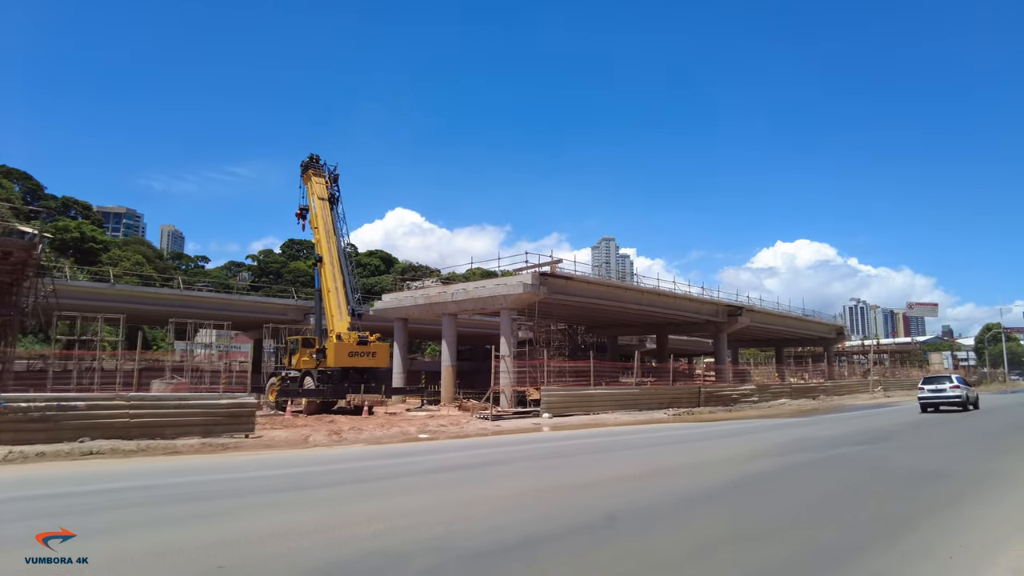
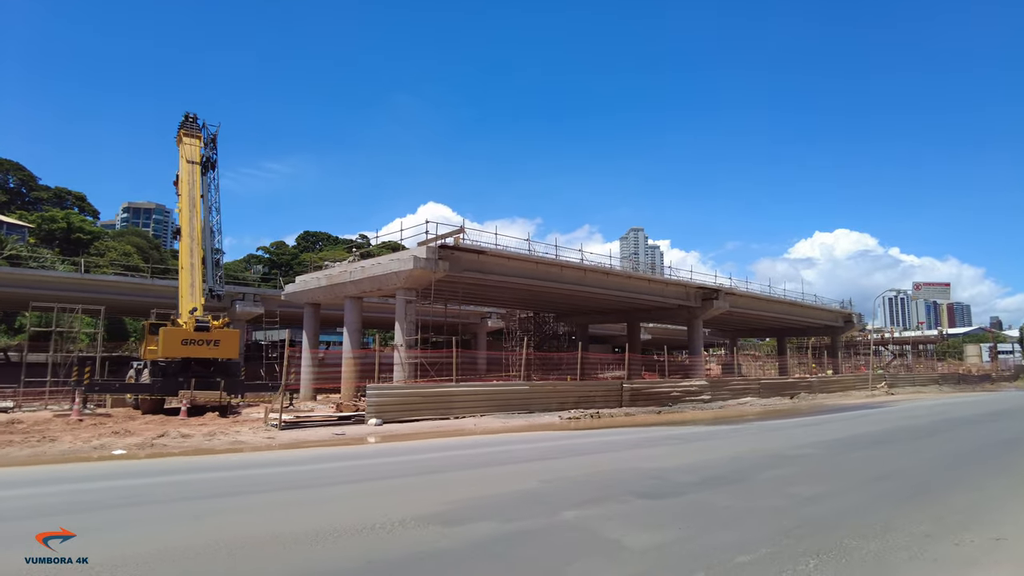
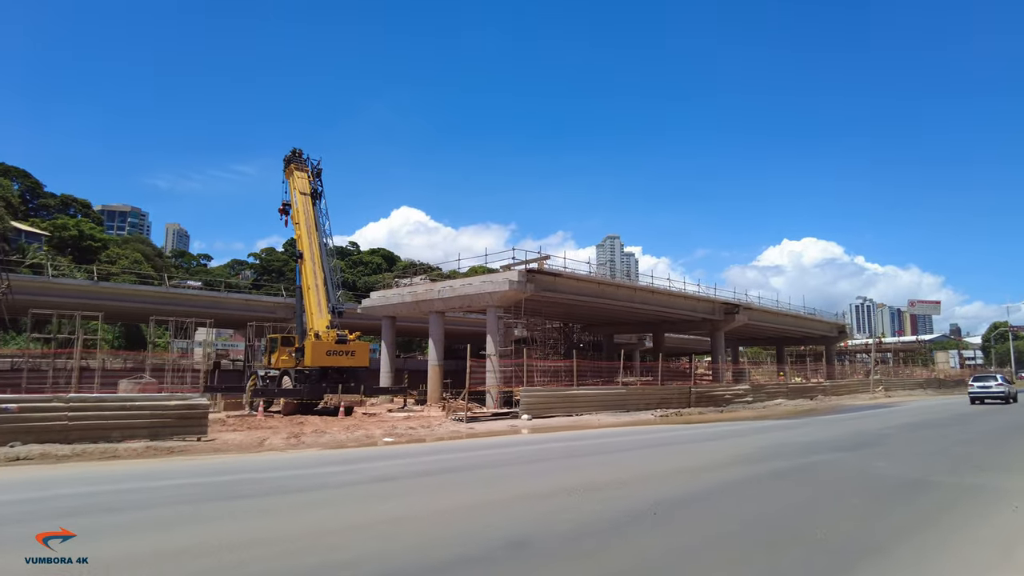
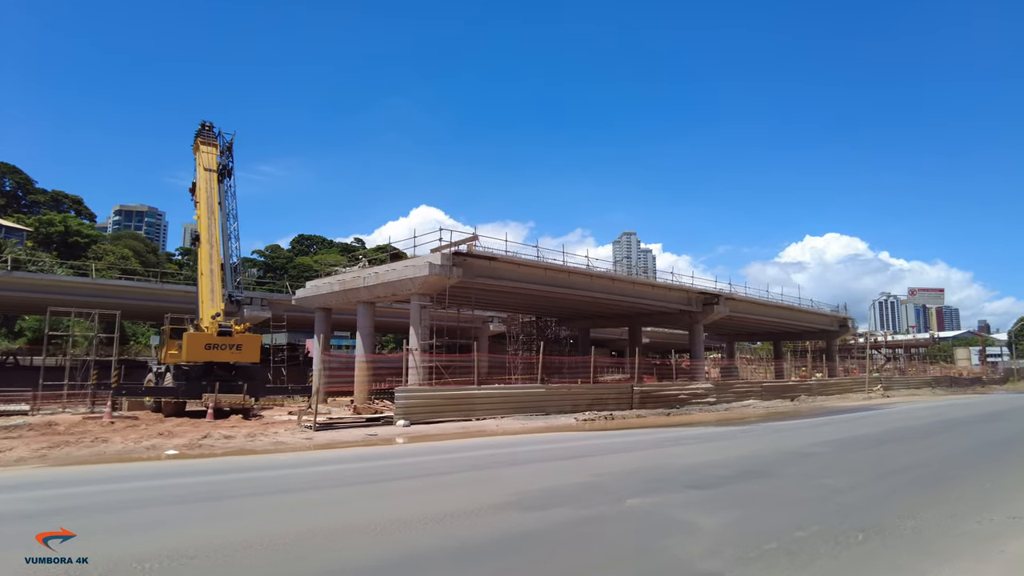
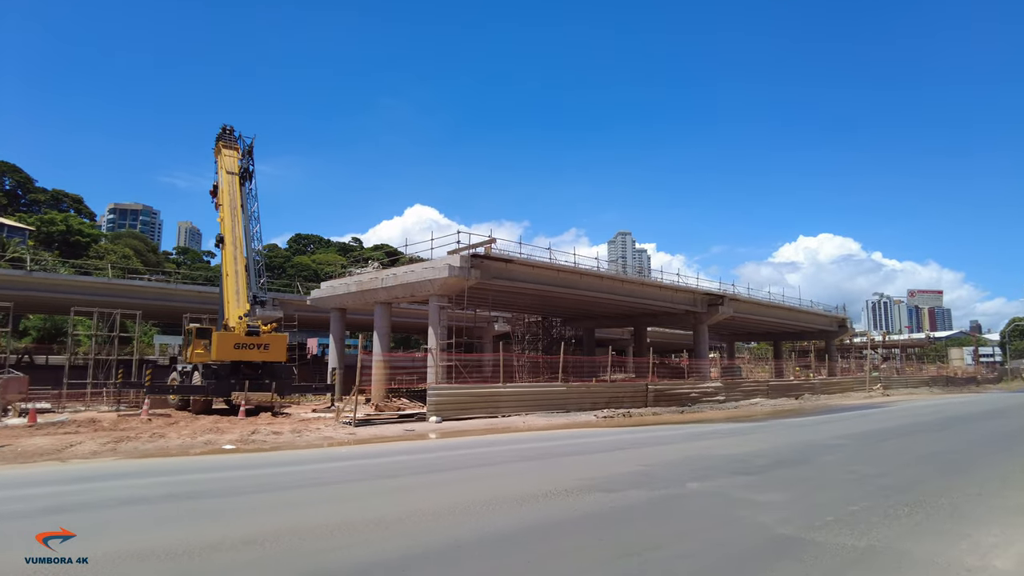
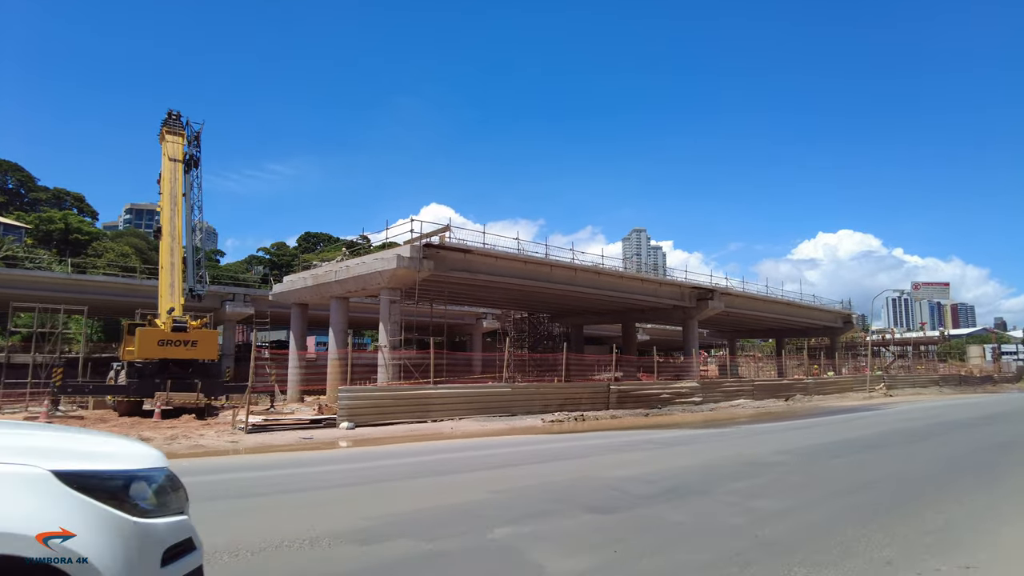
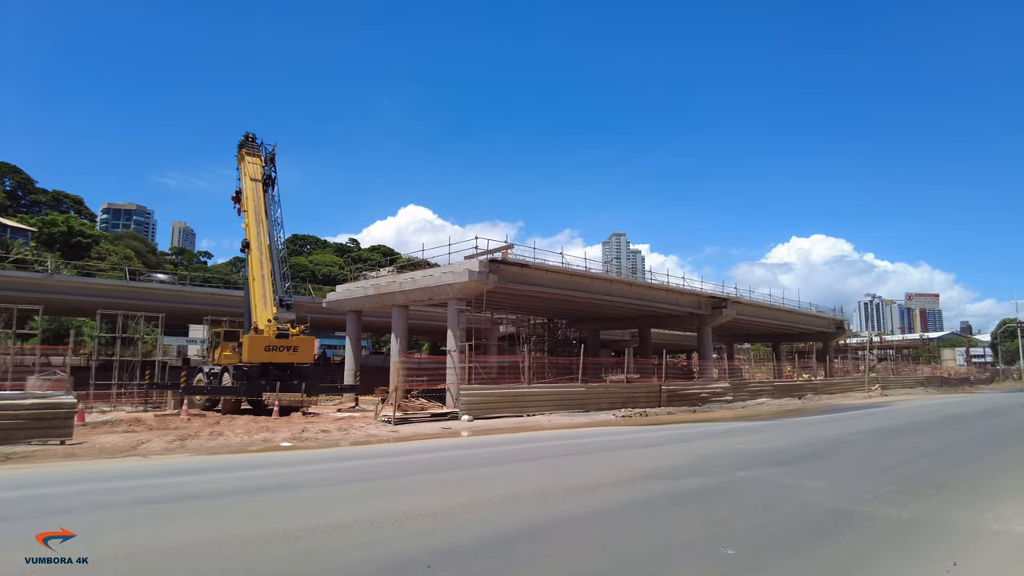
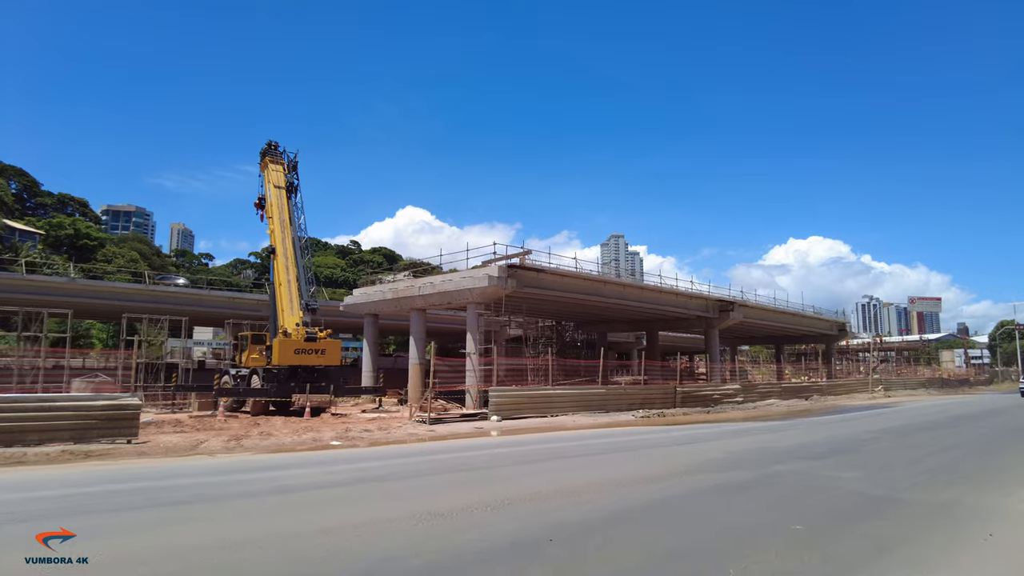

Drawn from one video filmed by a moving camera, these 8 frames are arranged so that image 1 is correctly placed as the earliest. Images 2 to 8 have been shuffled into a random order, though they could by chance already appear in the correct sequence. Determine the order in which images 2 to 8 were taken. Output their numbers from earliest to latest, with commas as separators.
3, 8, 7, 5, 4, 2, 6
